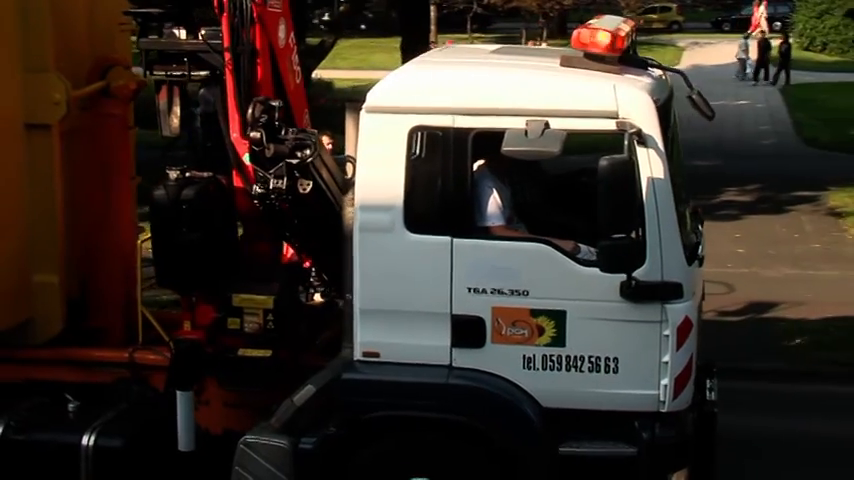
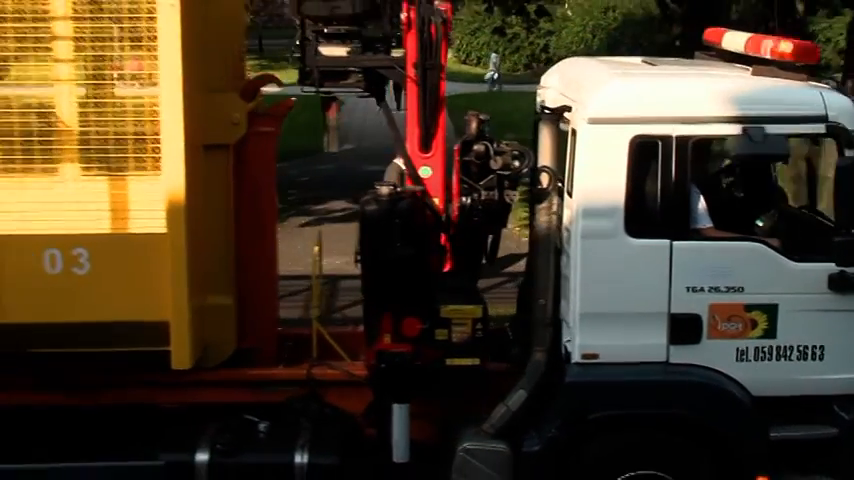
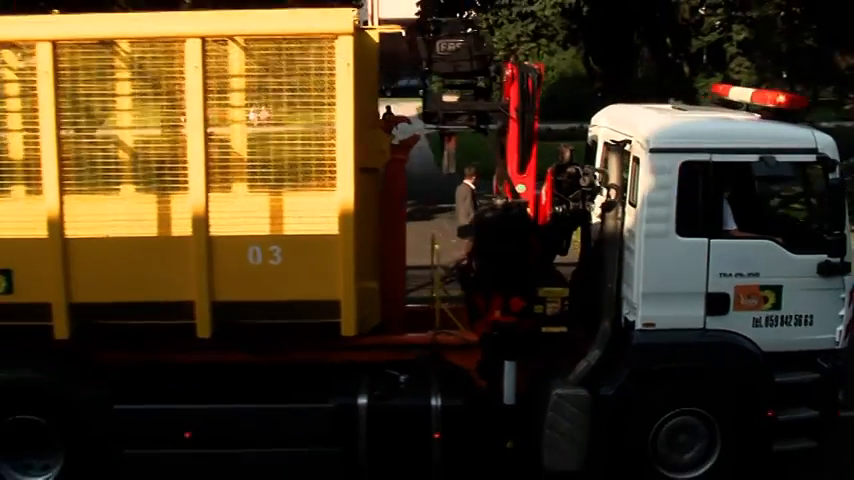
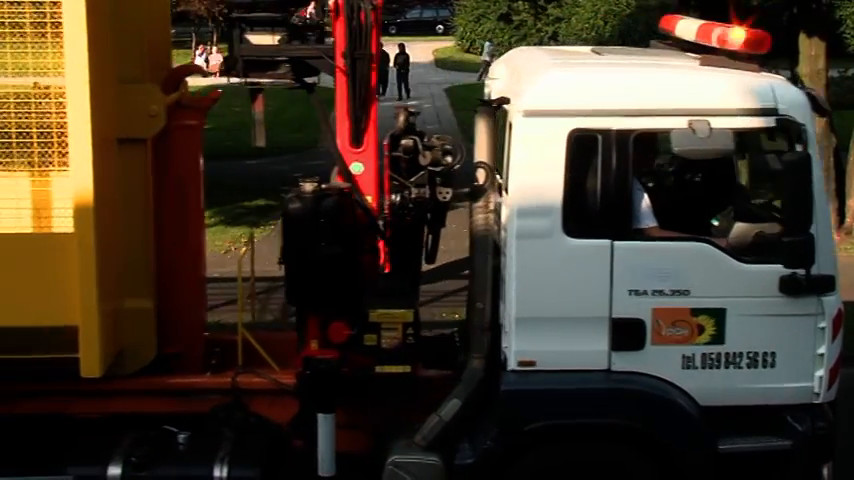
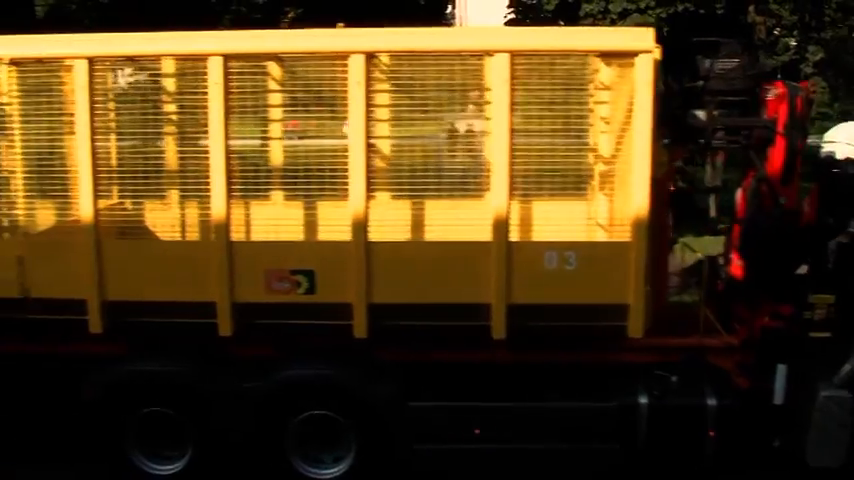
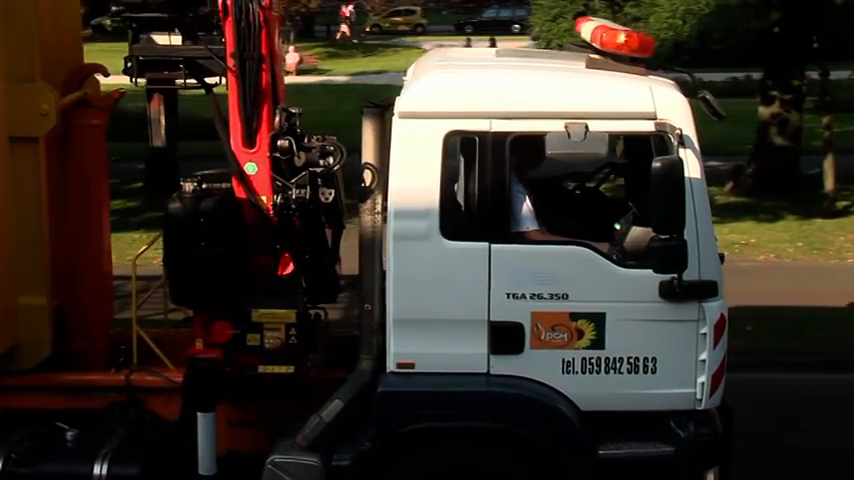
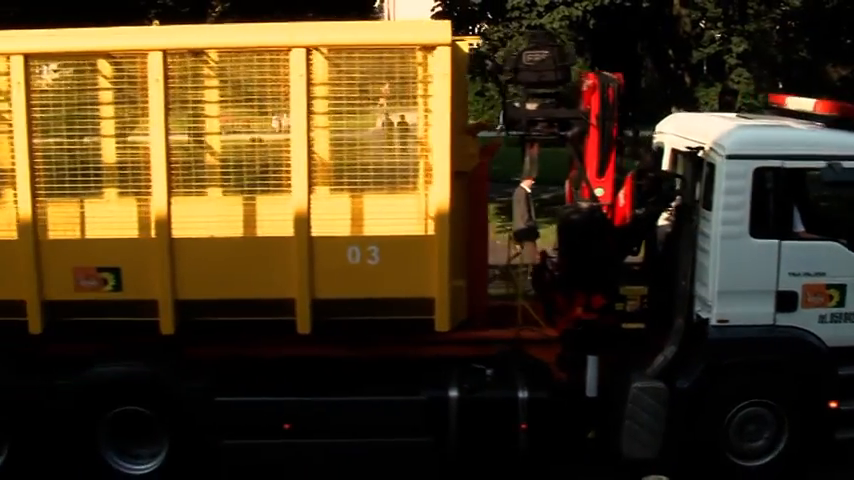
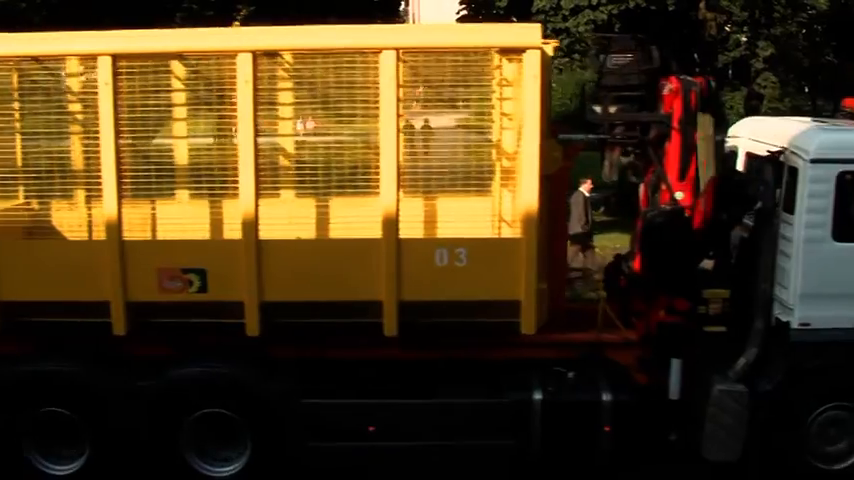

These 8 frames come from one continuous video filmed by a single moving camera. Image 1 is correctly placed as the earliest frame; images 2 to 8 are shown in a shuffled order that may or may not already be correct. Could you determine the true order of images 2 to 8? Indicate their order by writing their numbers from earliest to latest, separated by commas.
6, 4, 2, 3, 7, 8, 5
